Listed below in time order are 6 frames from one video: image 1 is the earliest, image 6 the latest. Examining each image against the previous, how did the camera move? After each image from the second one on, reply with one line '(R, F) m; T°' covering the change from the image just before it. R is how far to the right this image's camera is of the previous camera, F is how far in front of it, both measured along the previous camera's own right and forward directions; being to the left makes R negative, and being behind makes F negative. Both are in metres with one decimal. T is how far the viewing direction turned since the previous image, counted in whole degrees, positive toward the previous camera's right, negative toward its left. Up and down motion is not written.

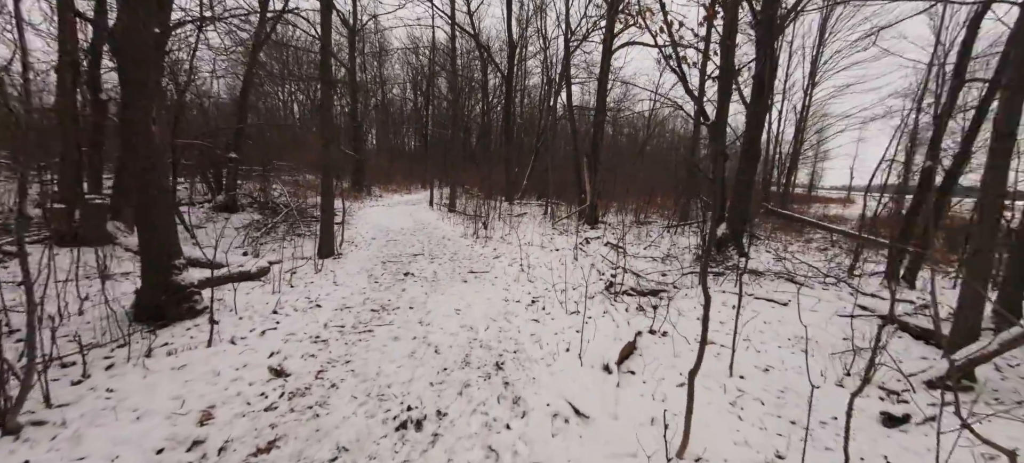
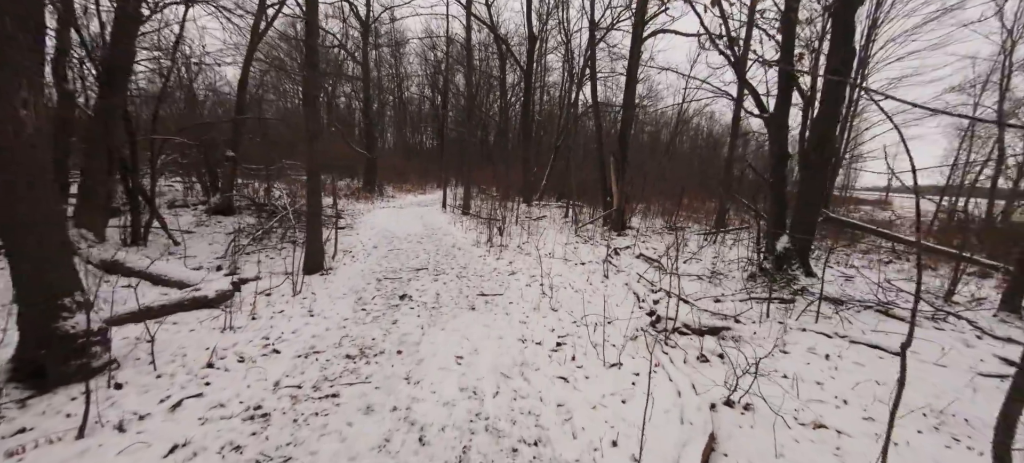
(0.0, +1.2) m; -3°
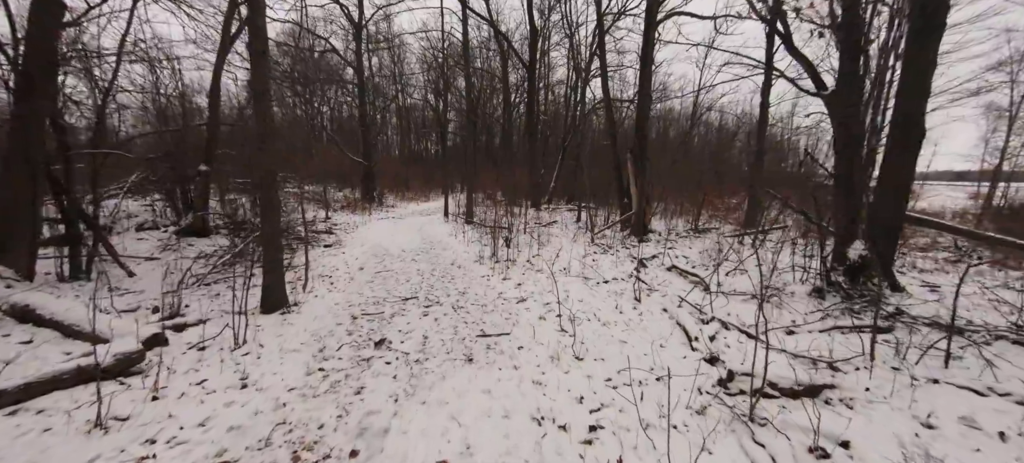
(0.0, +1.2) m; -1°
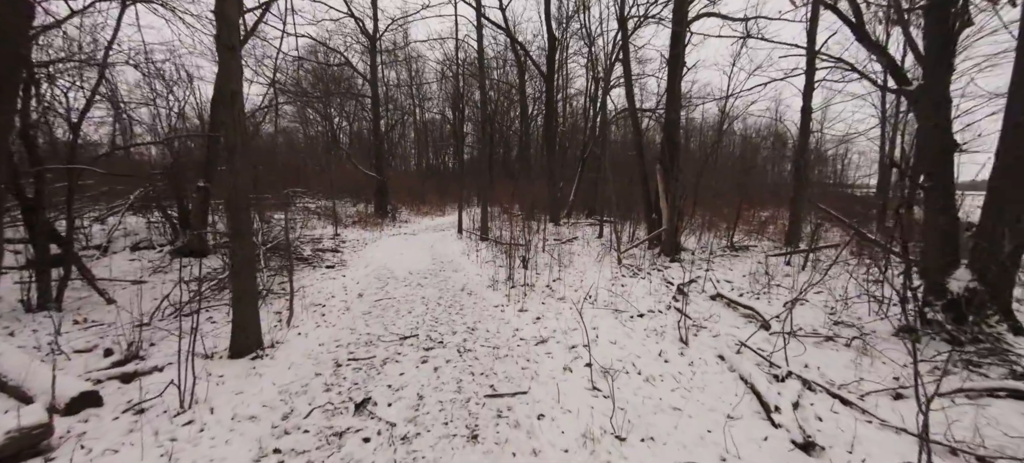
(0.0, +0.9) m; -3°
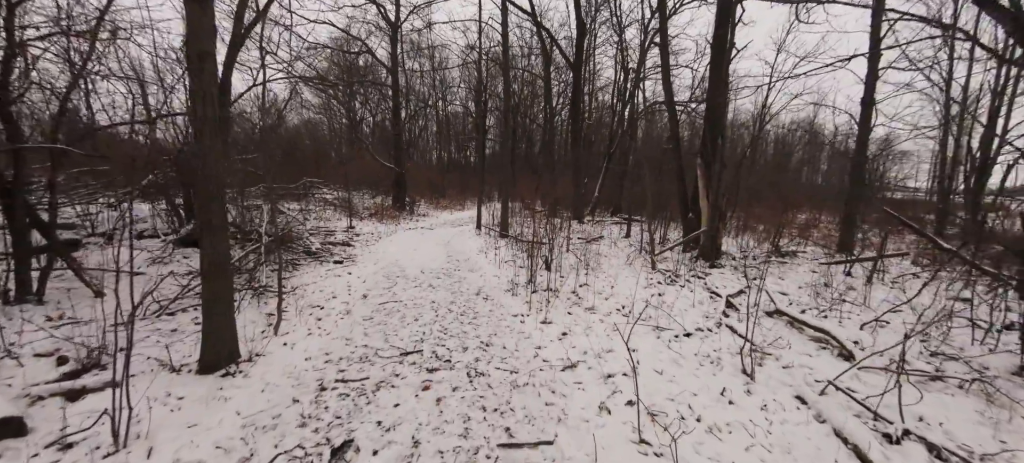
(0.0, +0.8) m; -3°
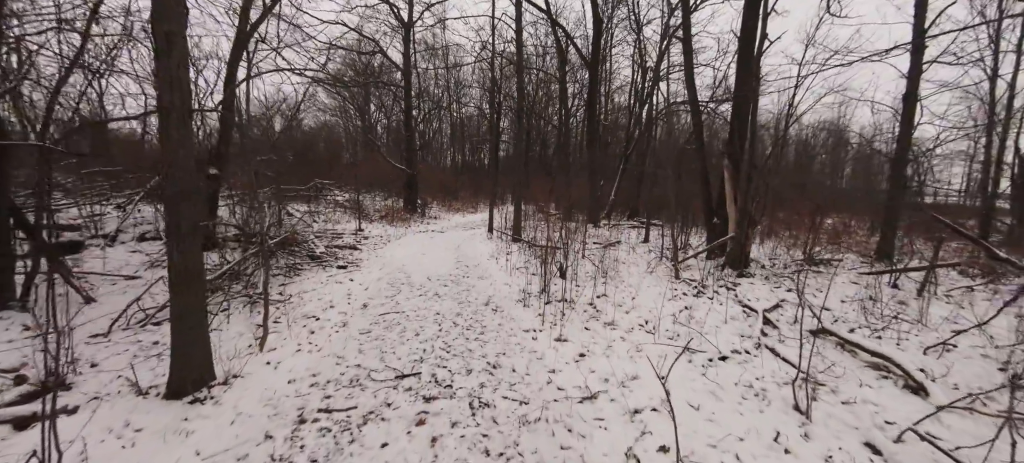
(0.0, +0.5) m; -2°
